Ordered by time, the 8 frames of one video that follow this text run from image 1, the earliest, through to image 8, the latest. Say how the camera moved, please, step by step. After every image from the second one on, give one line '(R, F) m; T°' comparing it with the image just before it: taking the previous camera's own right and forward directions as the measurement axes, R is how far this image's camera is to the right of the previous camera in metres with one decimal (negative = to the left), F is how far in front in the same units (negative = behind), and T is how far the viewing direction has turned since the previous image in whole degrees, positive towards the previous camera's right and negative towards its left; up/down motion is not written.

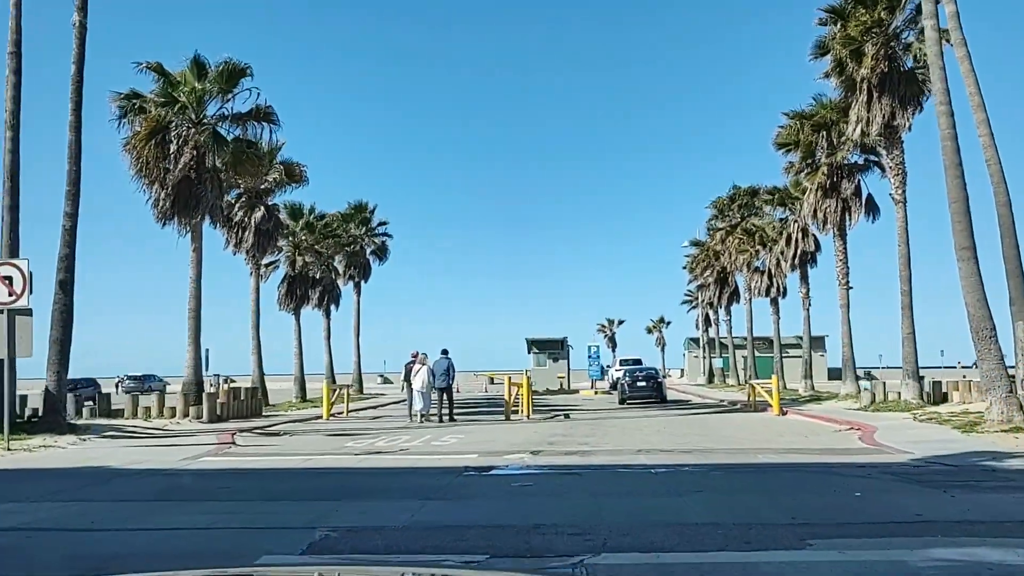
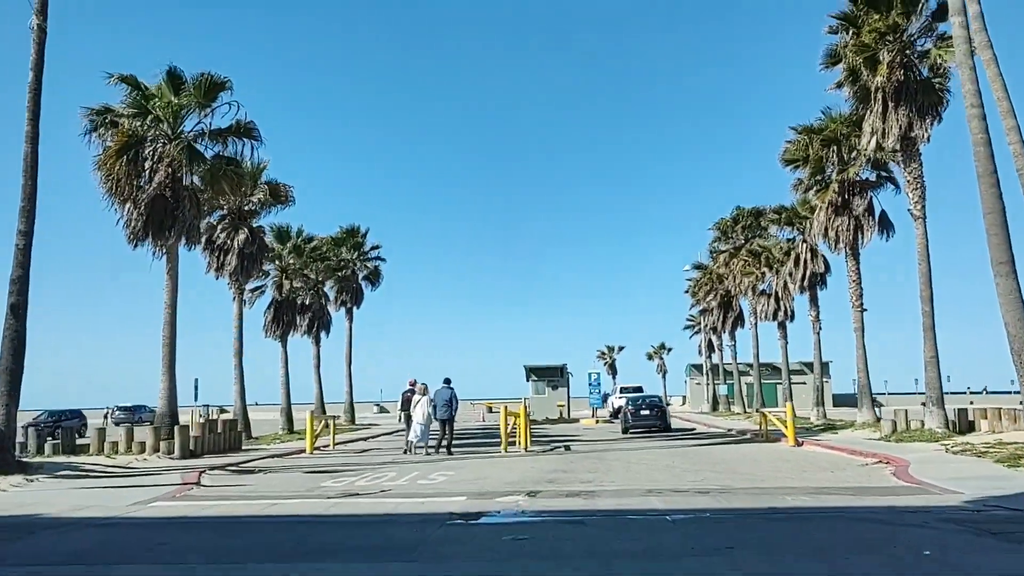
(+0.1, +1.6) m; 0°
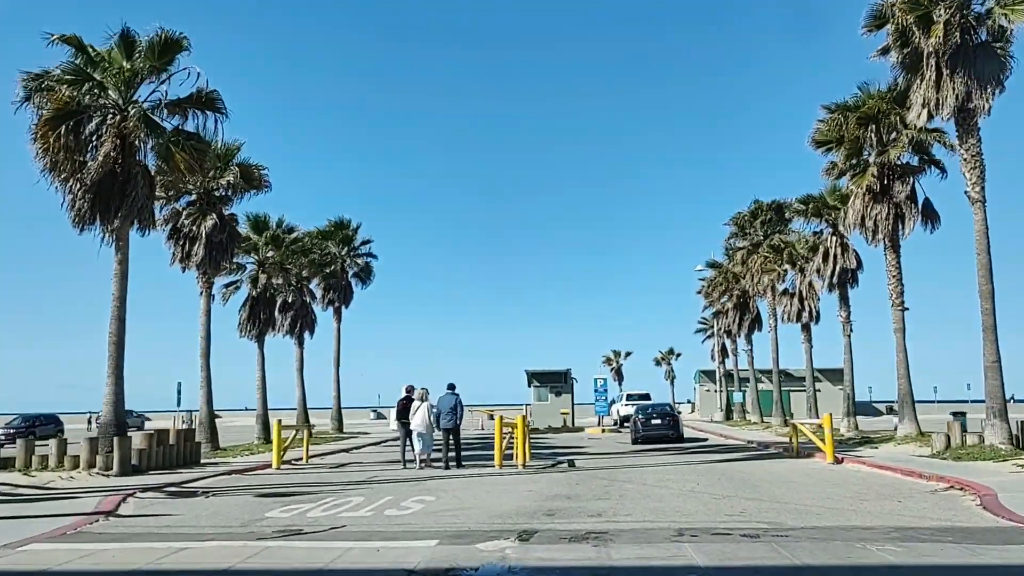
(+0.2, +3.2) m; 0°
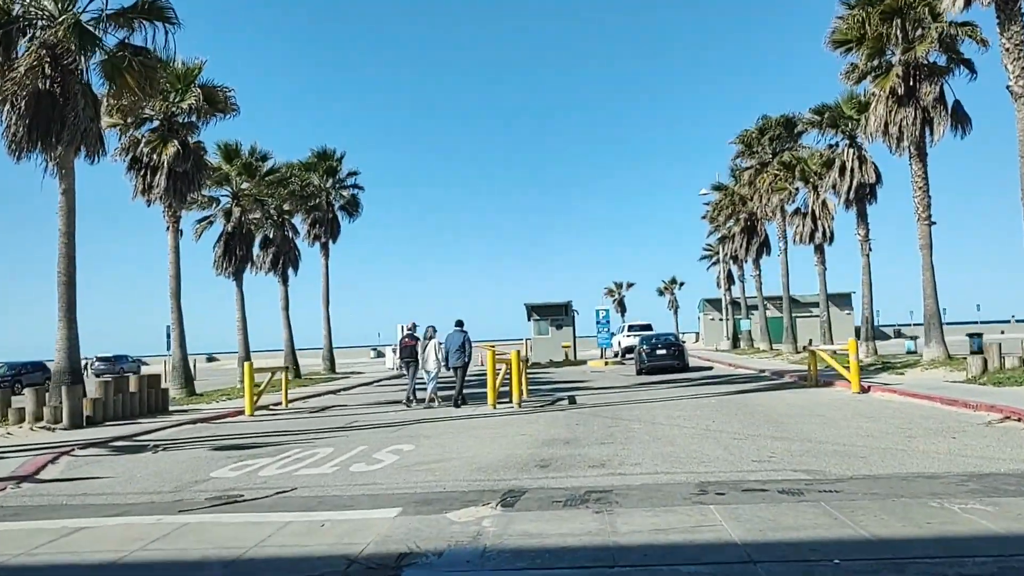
(+0.2, +2.1) m; 0°
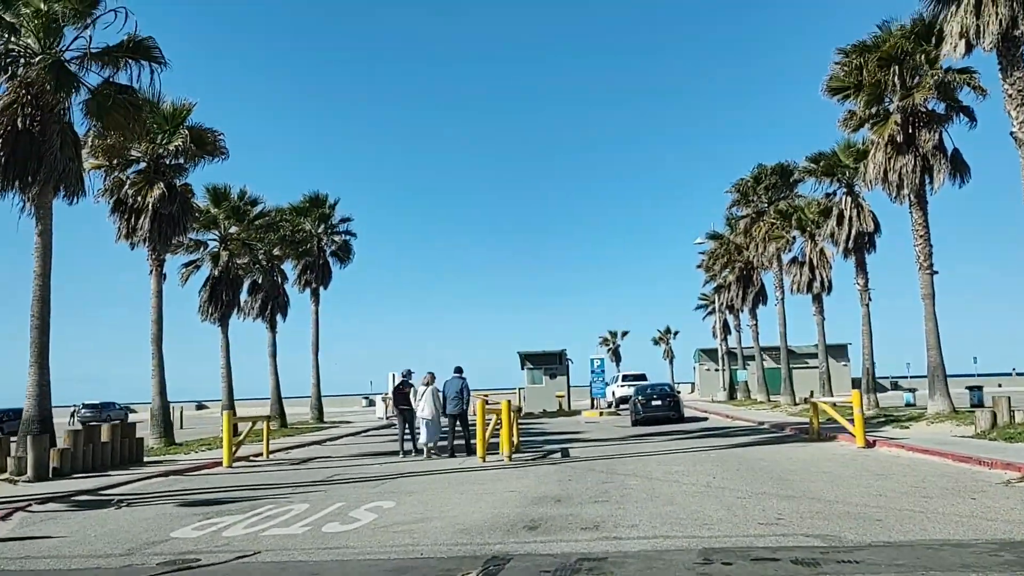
(+0.1, +0.7) m; 0°
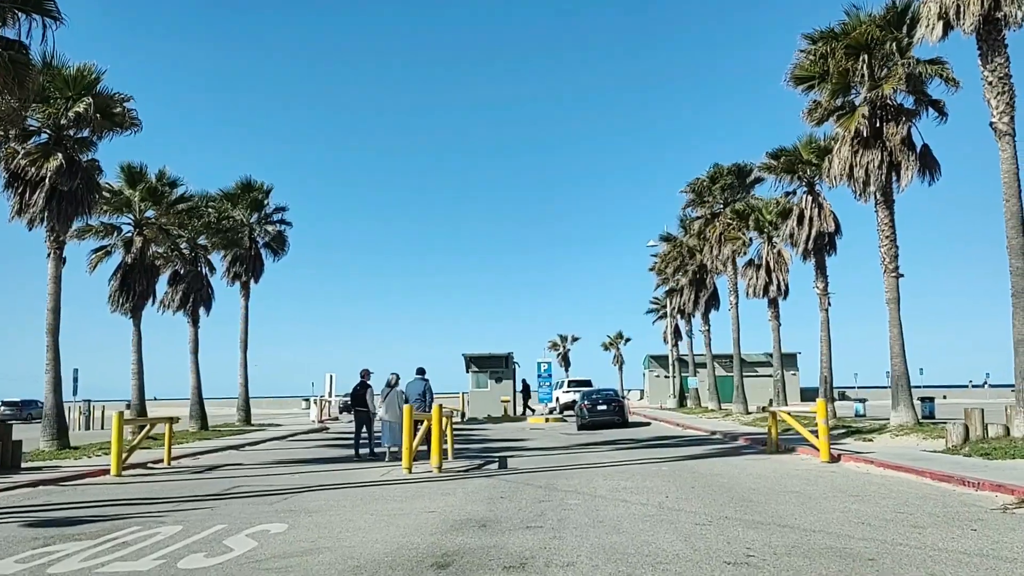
(+0.4, +2.0) m; +3°
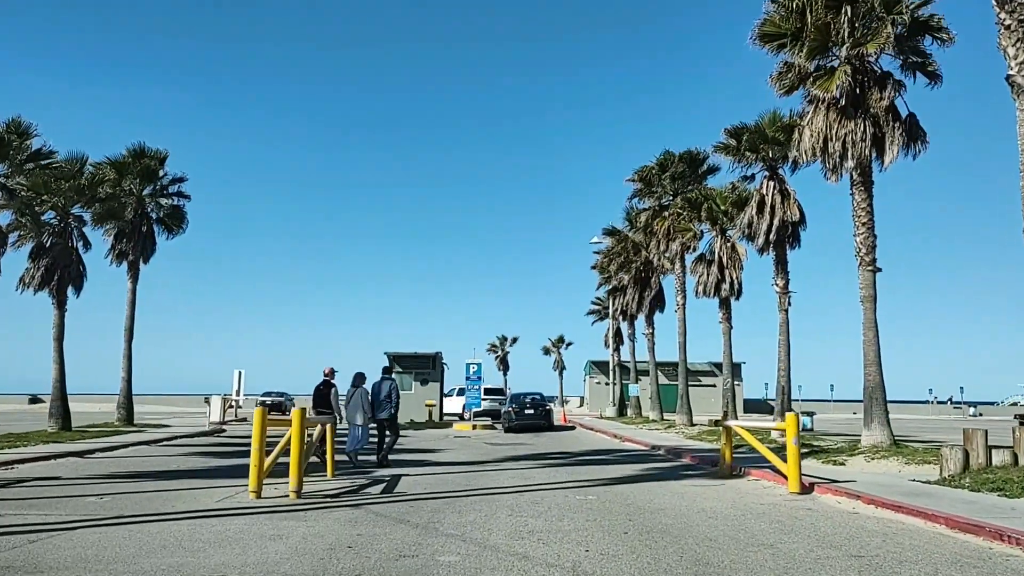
(+0.9, +3.9) m; +3°
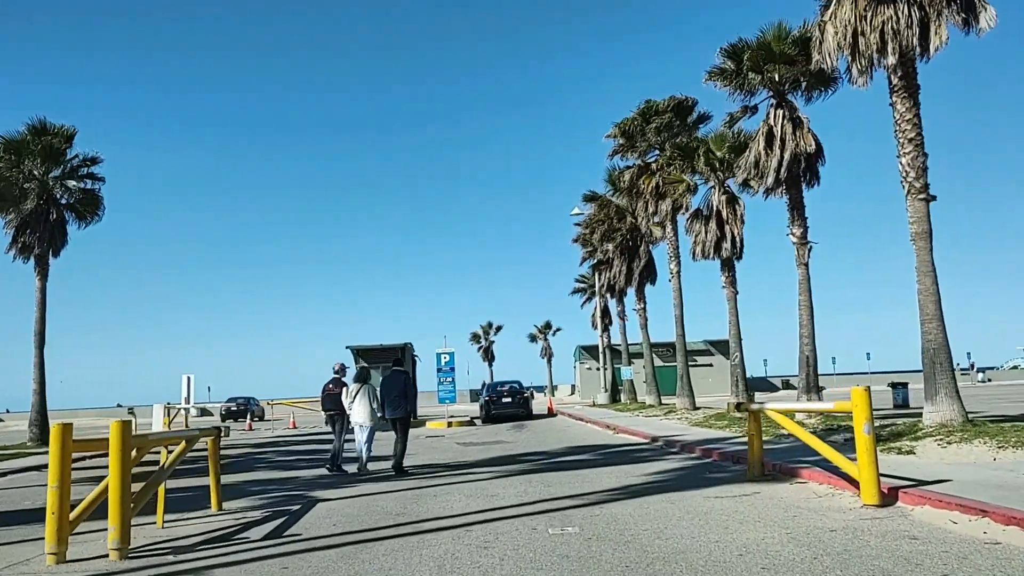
(+0.6, +4.4) m; +1°
